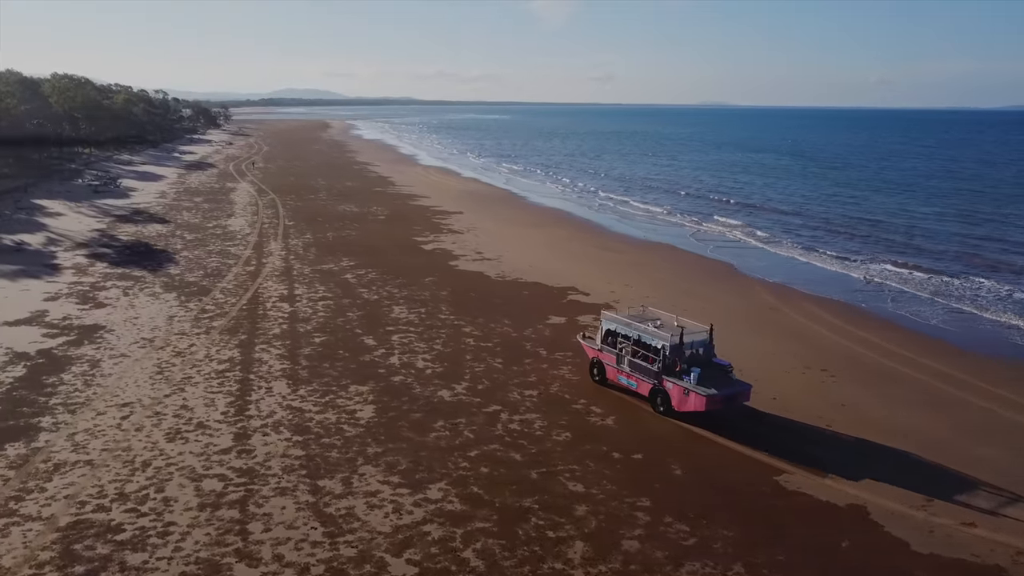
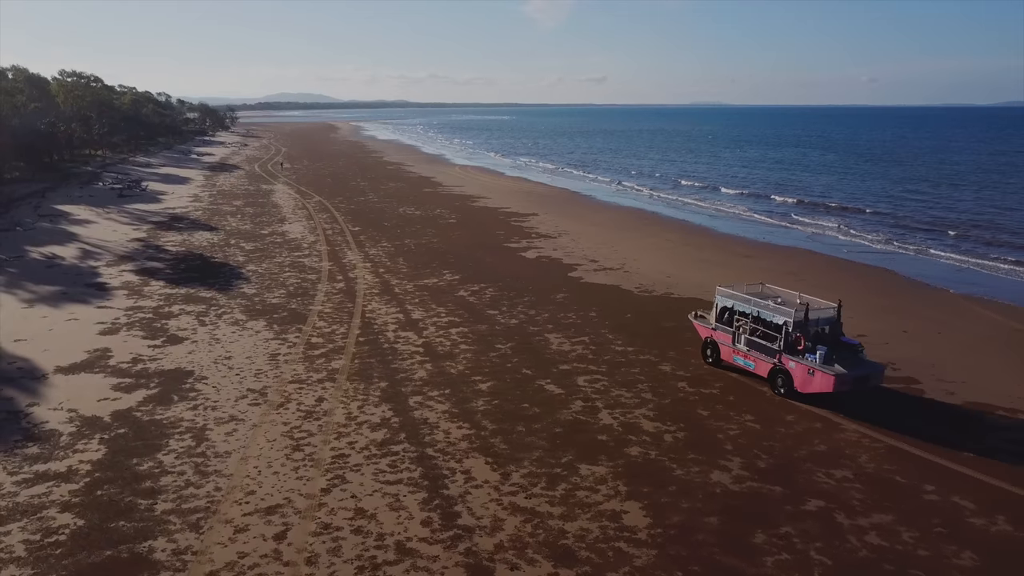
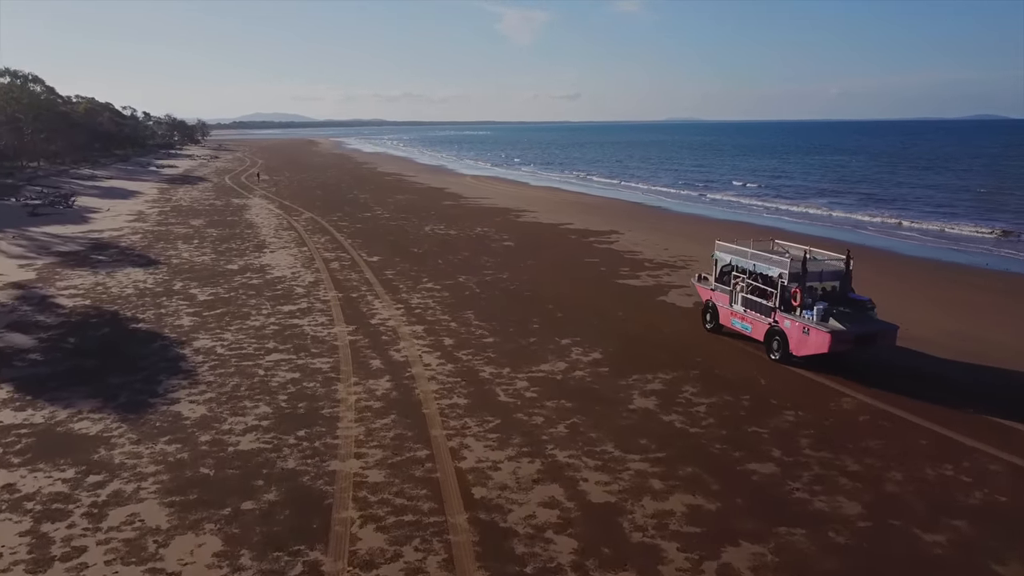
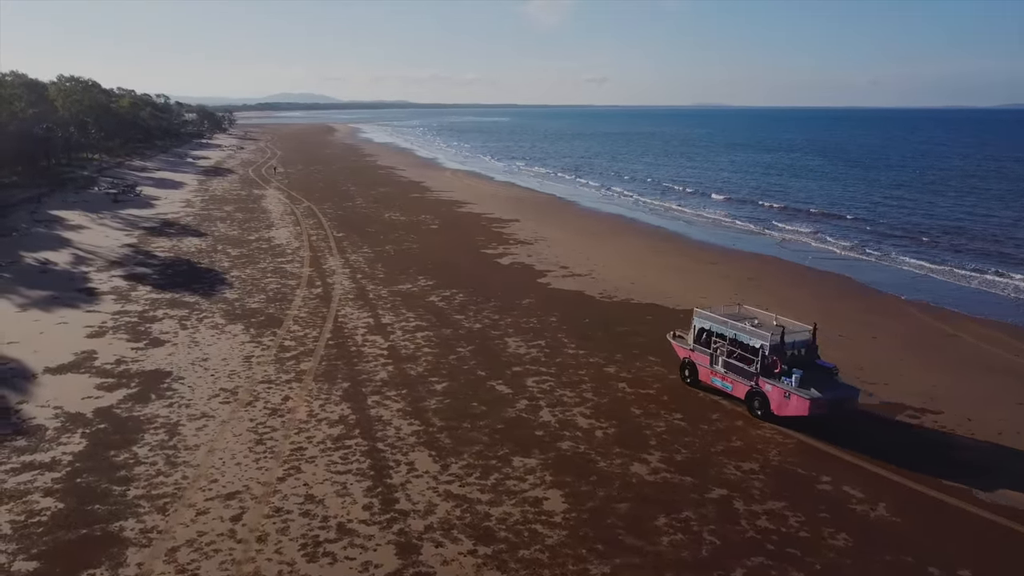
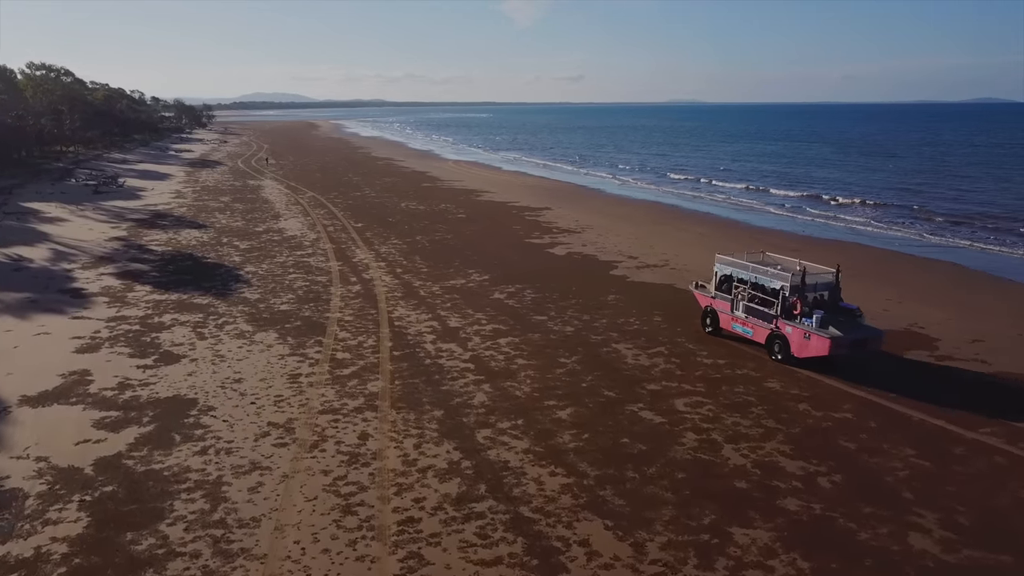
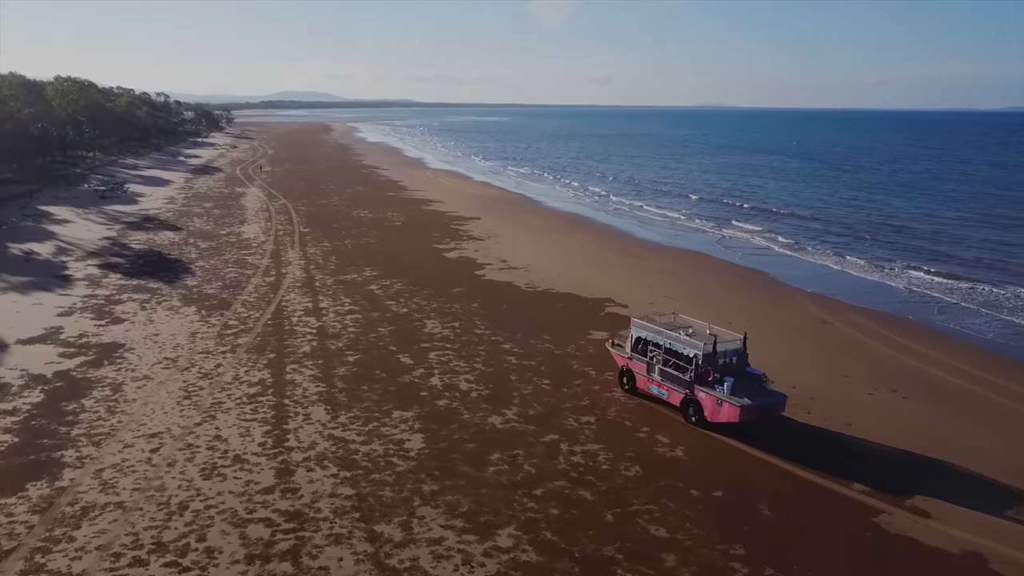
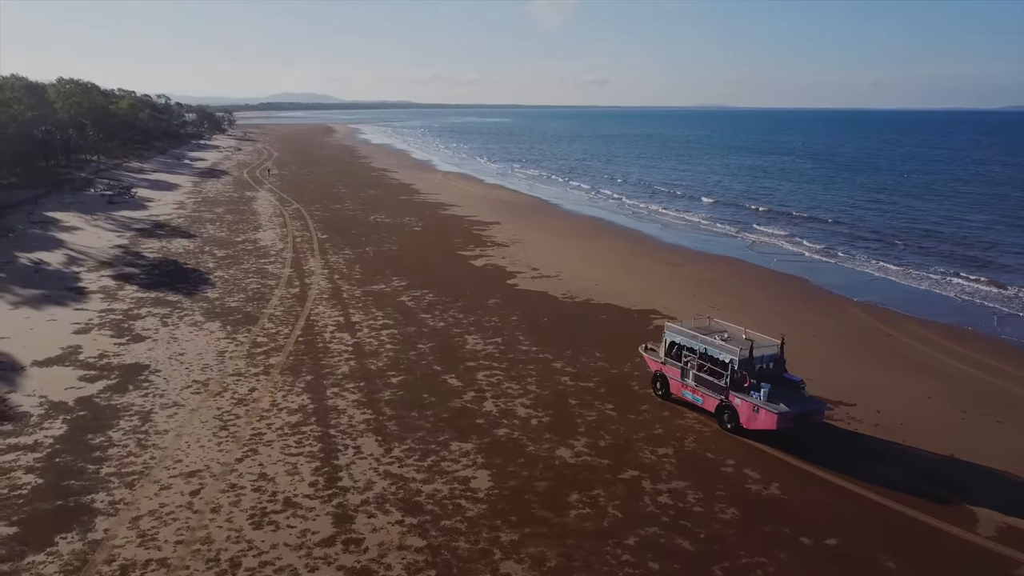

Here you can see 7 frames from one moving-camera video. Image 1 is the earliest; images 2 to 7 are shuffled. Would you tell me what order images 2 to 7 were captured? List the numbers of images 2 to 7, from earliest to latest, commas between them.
6, 7, 4, 2, 5, 3
